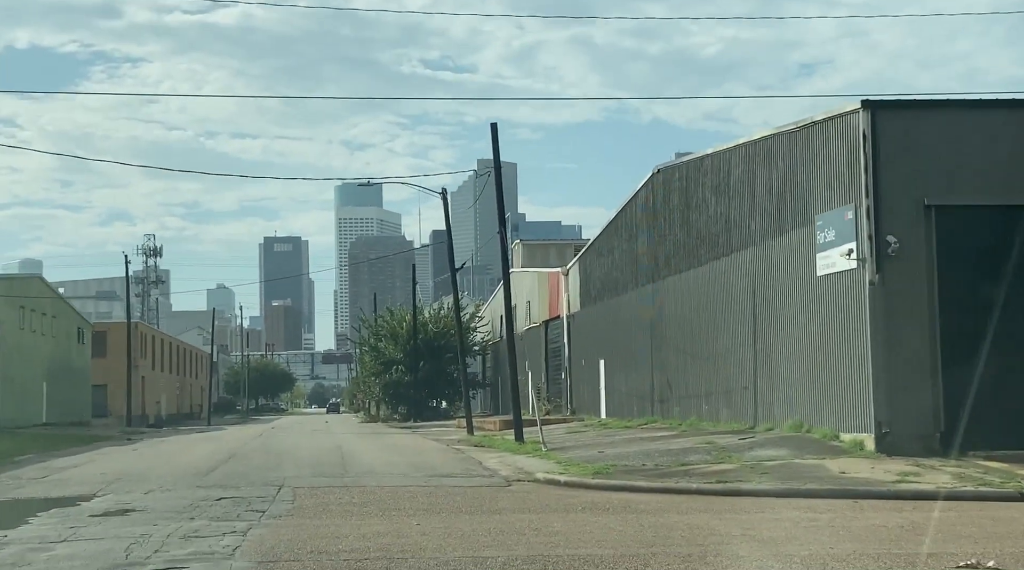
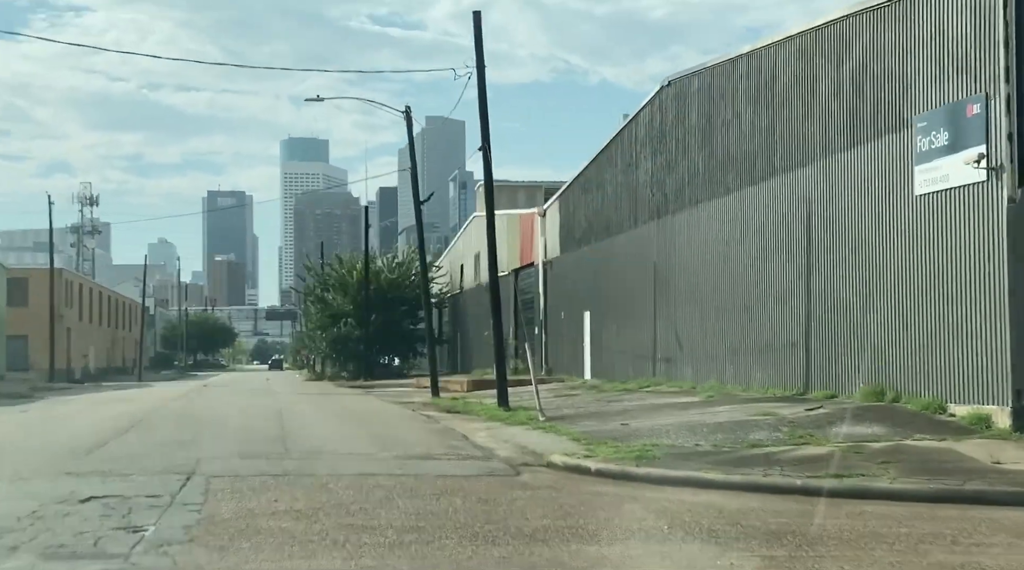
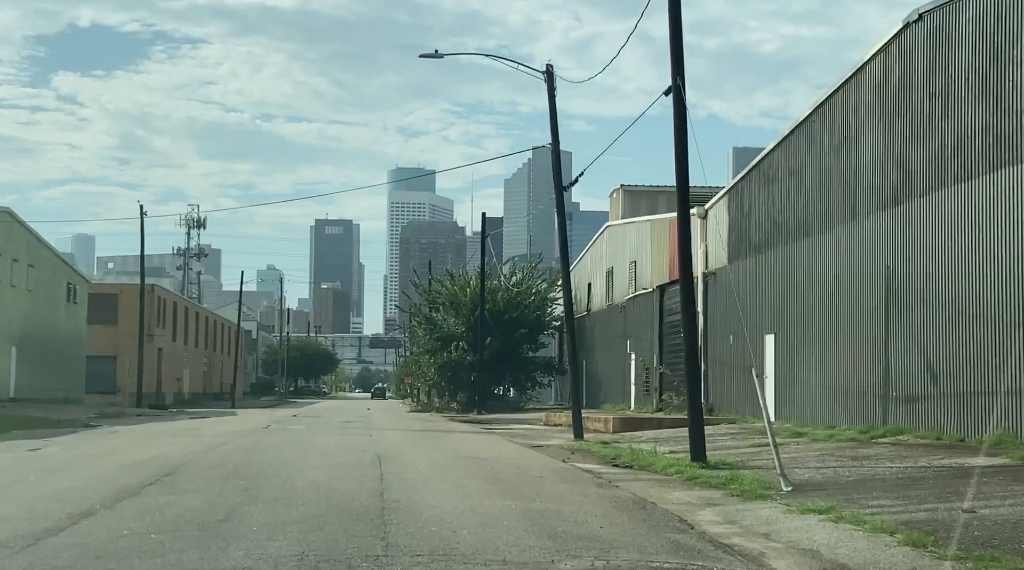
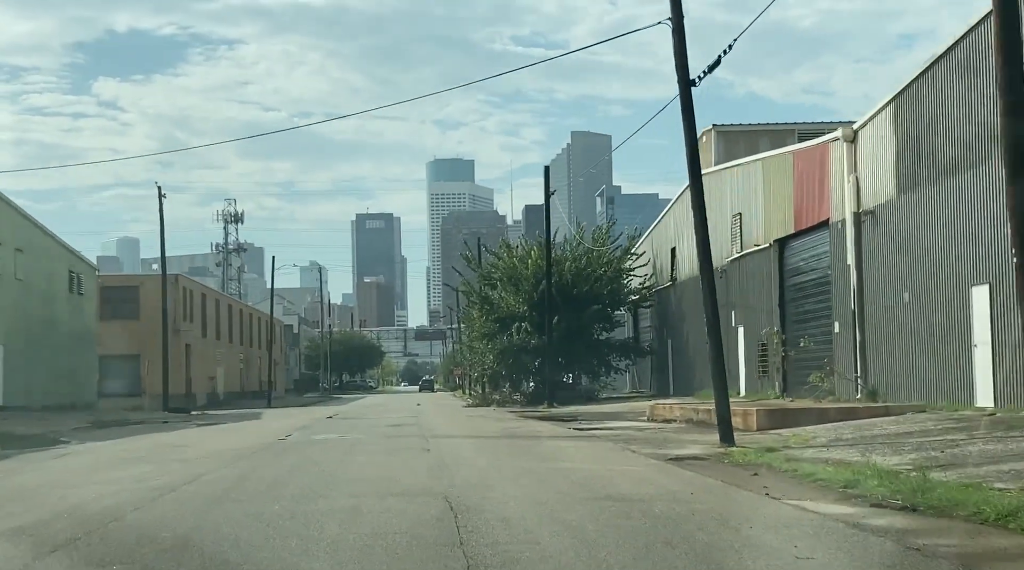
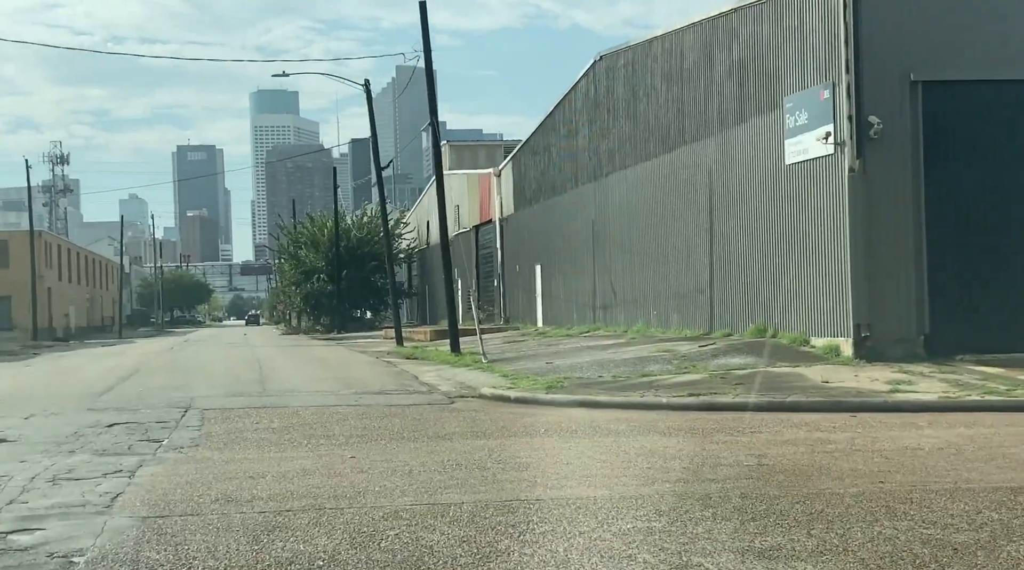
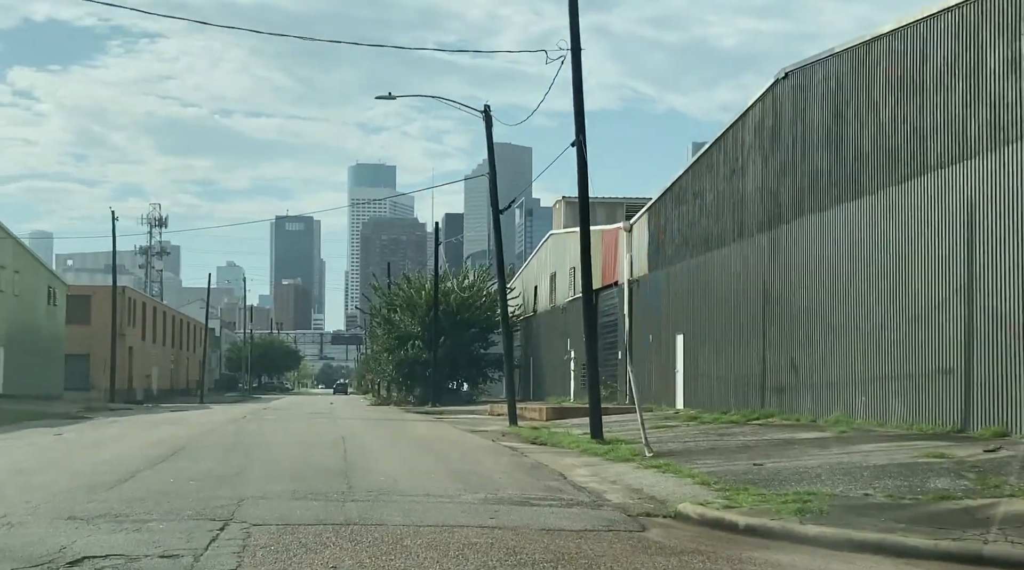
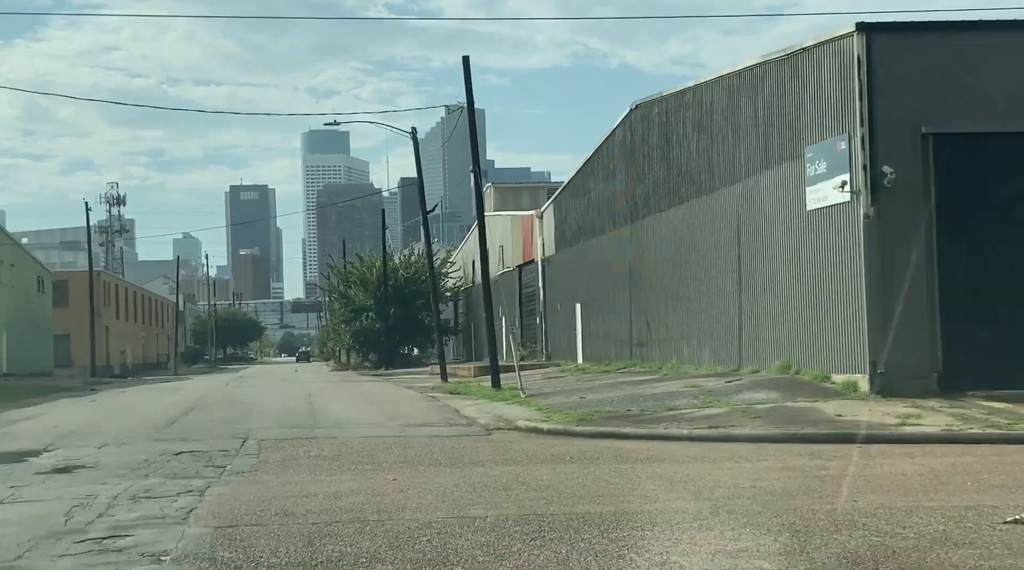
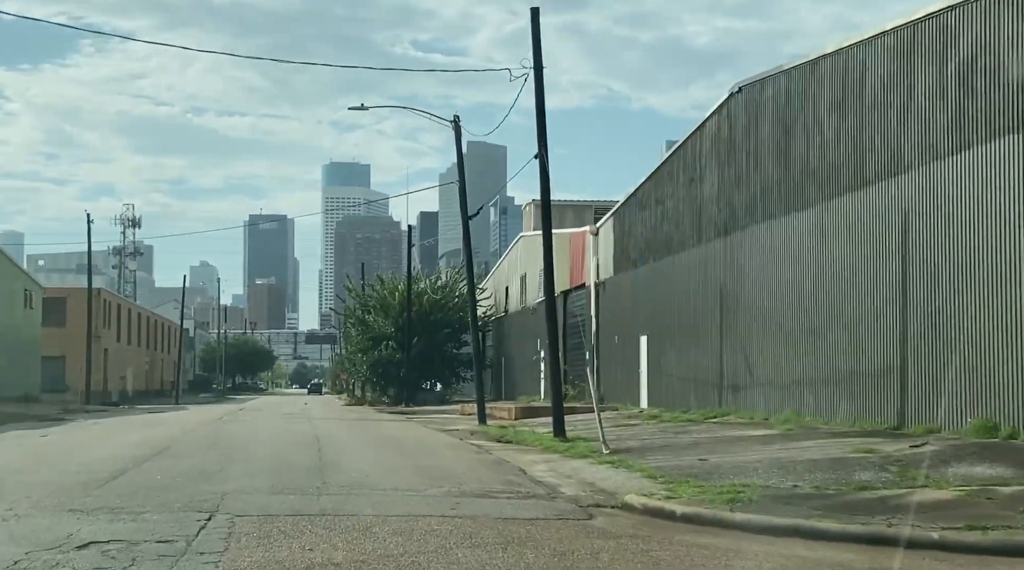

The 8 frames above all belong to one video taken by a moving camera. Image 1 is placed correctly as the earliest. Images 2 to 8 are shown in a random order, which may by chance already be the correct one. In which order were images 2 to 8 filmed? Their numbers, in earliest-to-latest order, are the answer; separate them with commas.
7, 5, 2, 8, 6, 3, 4
